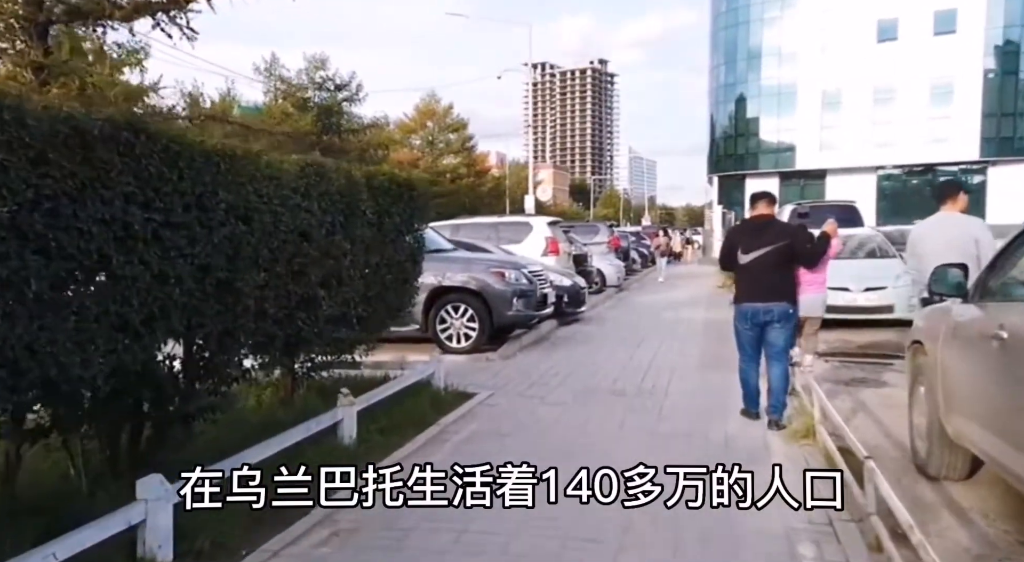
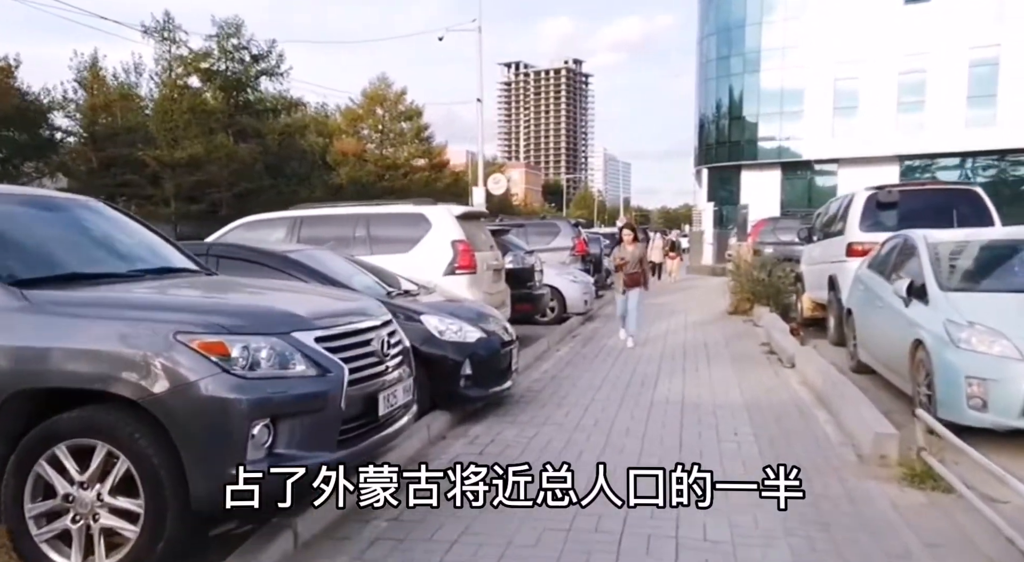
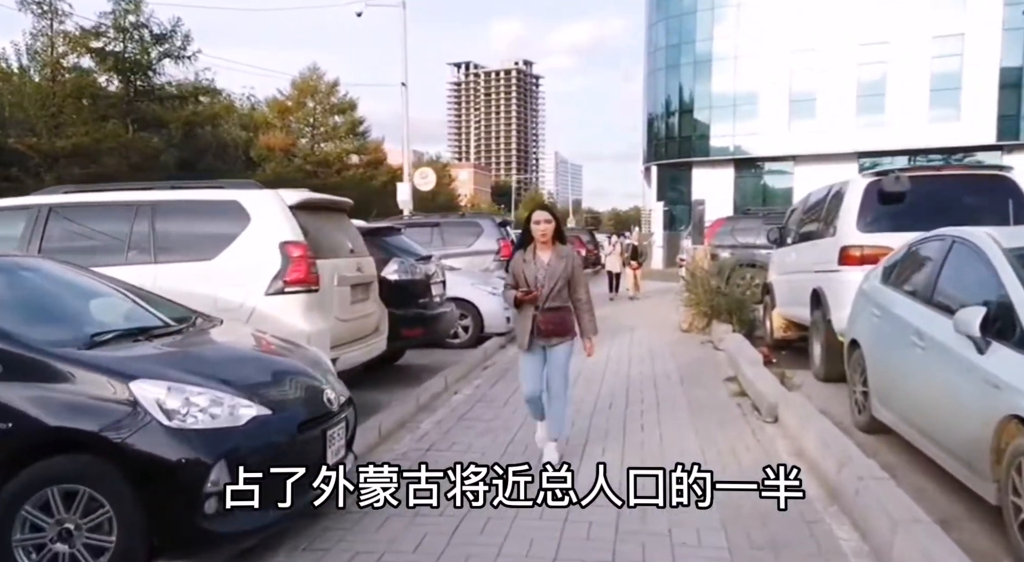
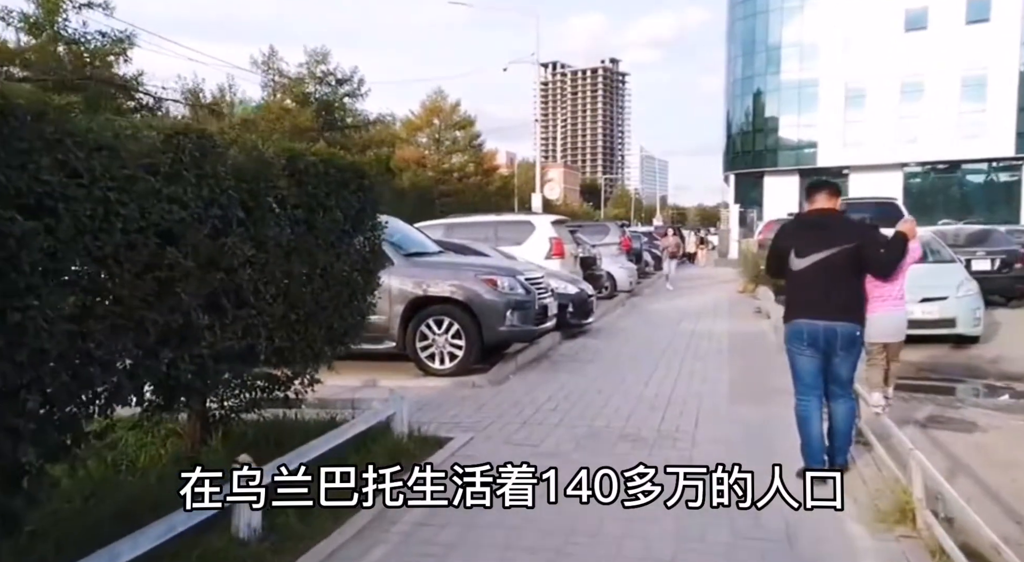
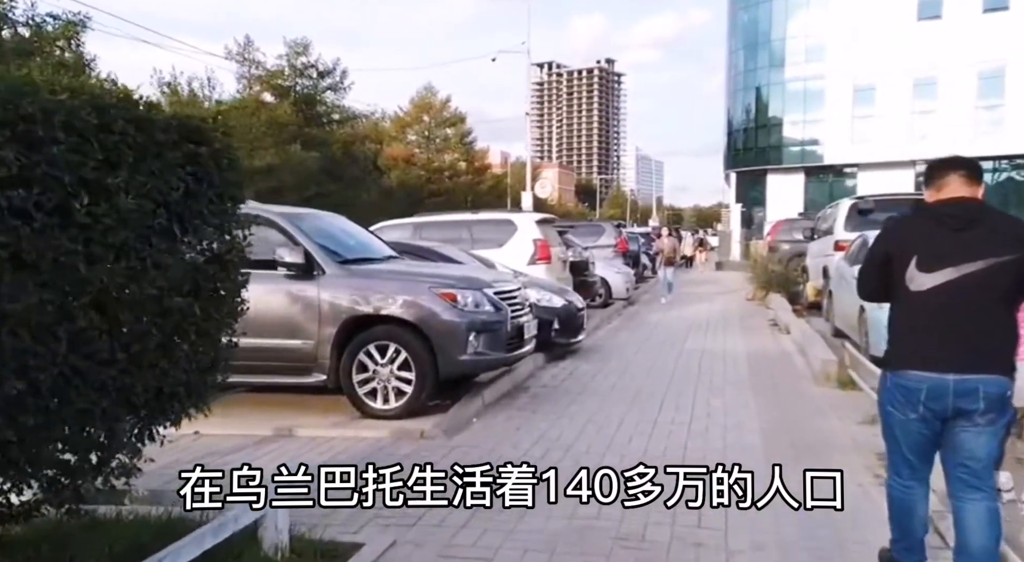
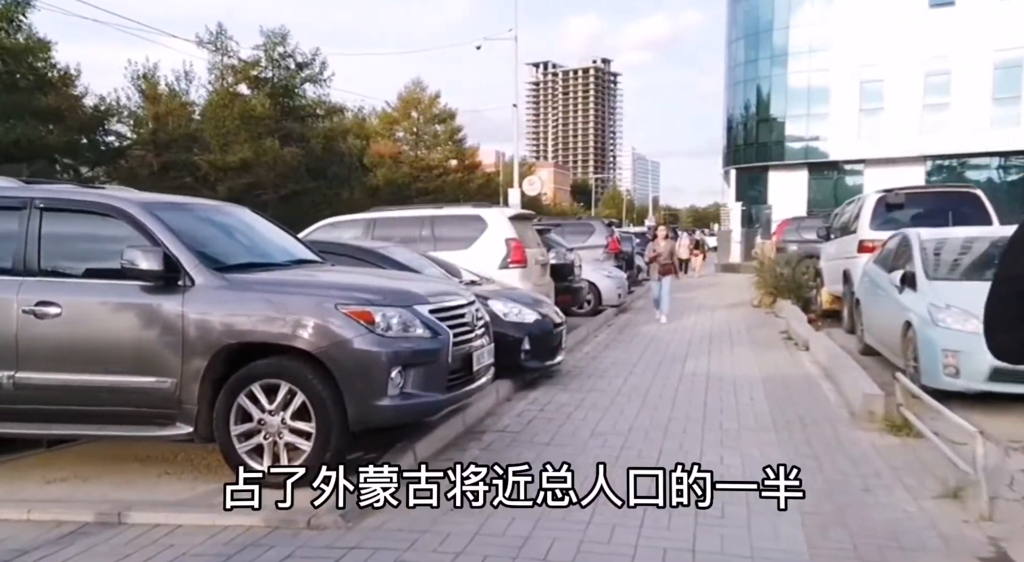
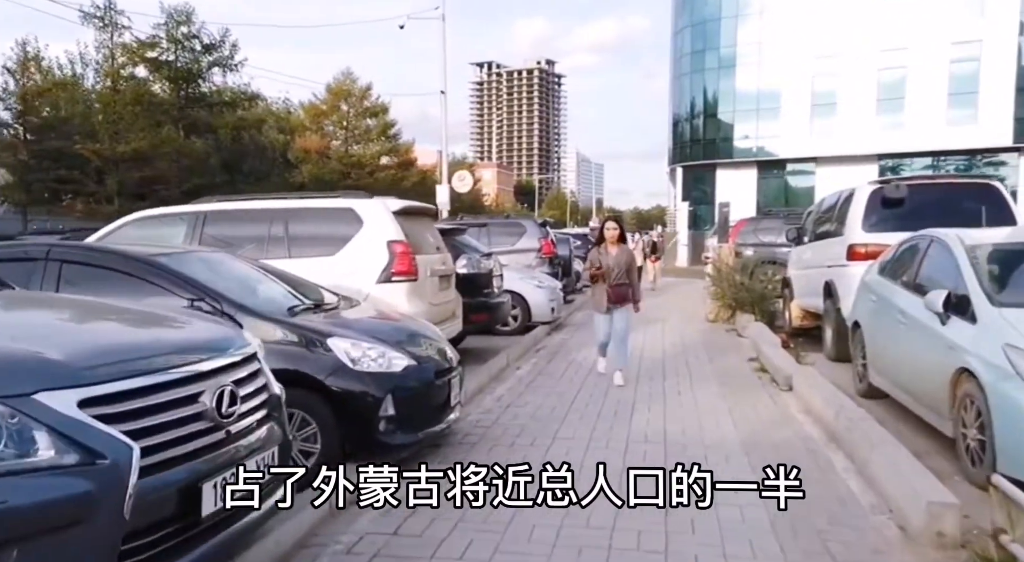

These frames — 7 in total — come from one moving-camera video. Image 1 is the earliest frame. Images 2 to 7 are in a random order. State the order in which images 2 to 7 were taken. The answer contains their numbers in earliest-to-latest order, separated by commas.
4, 5, 6, 2, 7, 3
